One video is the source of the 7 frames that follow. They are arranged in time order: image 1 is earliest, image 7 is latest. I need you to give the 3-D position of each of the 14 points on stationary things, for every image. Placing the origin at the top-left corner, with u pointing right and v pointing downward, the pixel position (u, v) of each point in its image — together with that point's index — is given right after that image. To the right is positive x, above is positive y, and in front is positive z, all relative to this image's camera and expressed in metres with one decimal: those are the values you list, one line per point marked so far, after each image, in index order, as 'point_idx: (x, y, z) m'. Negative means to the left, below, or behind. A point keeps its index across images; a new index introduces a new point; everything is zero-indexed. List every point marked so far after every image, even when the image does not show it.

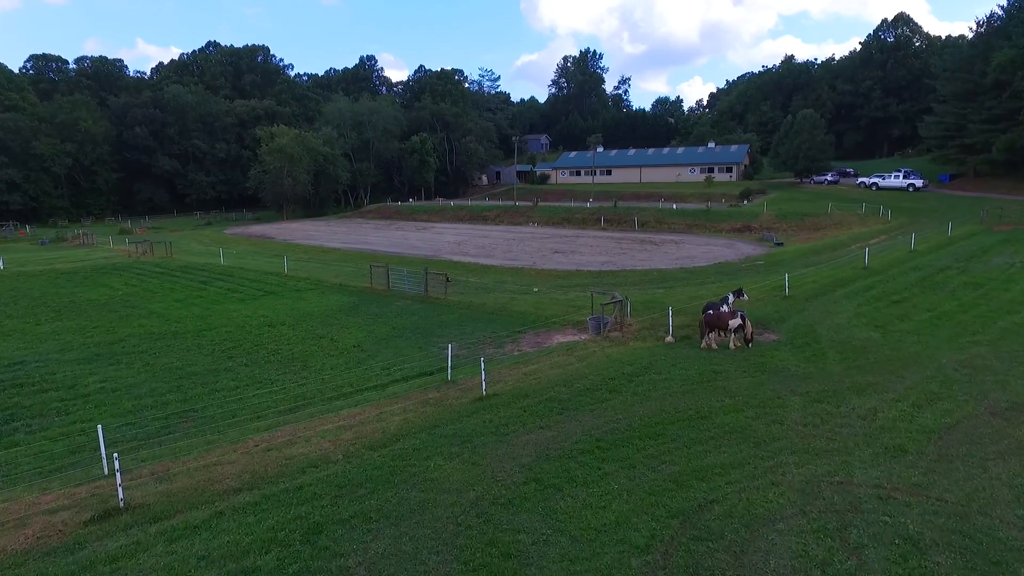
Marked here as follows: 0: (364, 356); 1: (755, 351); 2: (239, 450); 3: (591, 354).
0: (-3.0, -1.4, +14.7) m
1: (+4.7, -1.3, +14.1) m
2: (-3.6, -2.2, +9.6) m
3: (+1.5, -1.3, +14.3) m
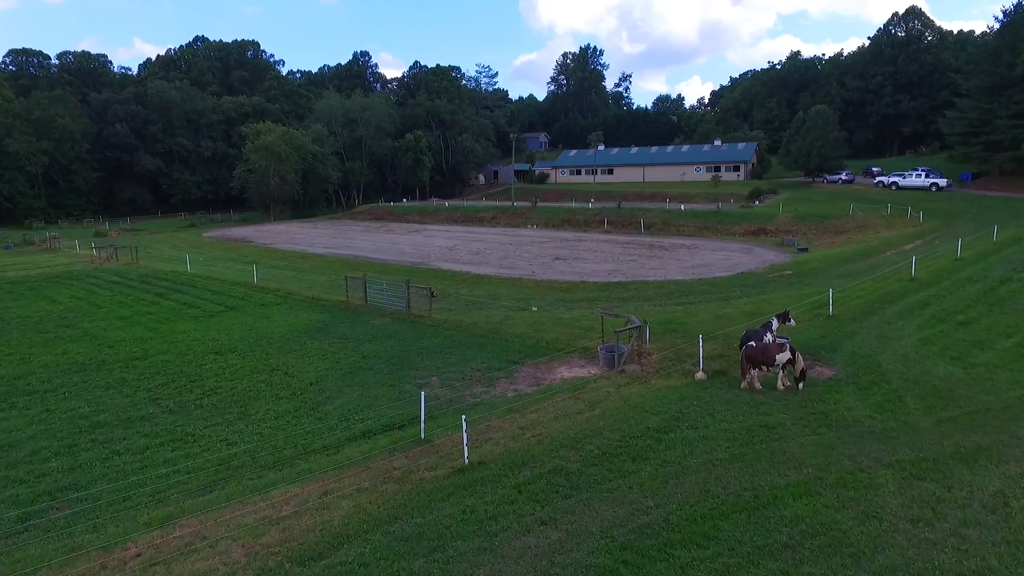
0: (-3.1, -1.8, +11.8) m
1: (+4.6, -1.7, +11.2) m
2: (-3.7, -2.6, +6.7) m
3: (+1.4, -1.7, +11.4) m
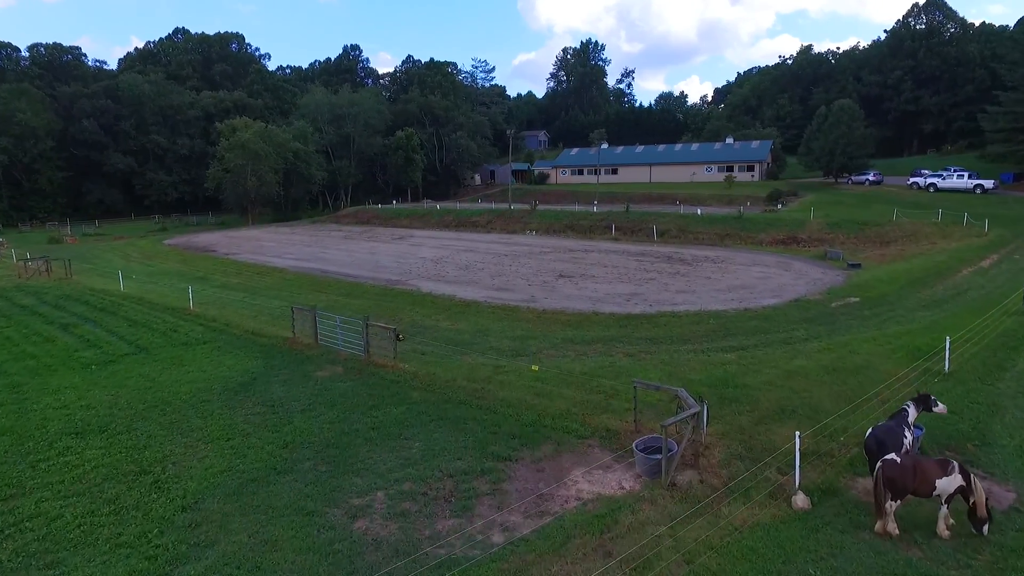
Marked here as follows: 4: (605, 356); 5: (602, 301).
0: (-3.2, -2.6, +7.2) m
1: (+4.5, -2.4, +6.6) m
2: (-3.9, -3.3, +2.1) m
3: (+1.3, -2.5, +6.8) m
4: (+1.8, -1.3, +13.8) m
5: (+2.3, -0.4, +18.7) m
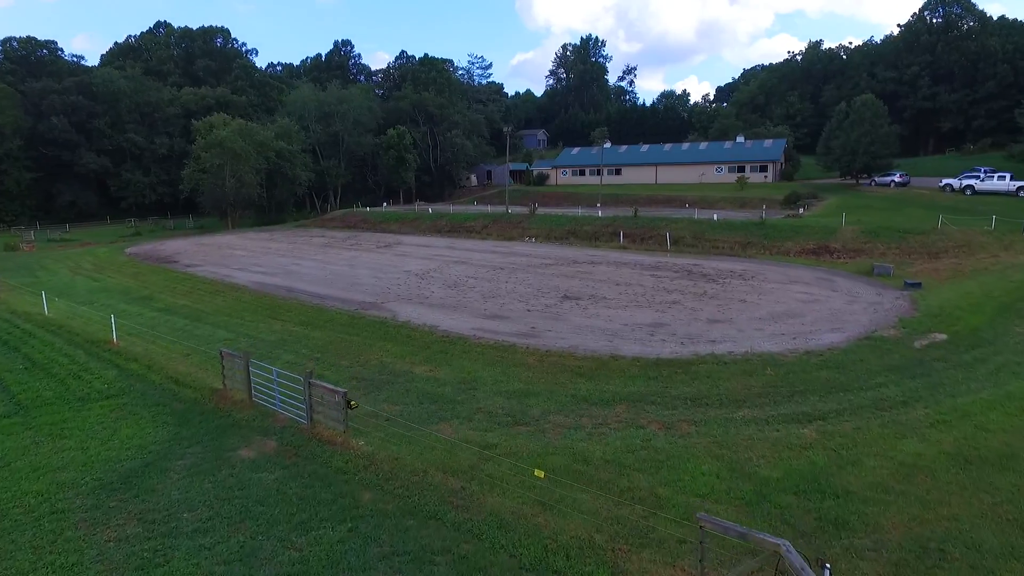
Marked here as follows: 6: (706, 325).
0: (-3.3, -3.2, +3.4) m
1: (+4.4, -3.1, +2.9) m
2: (-3.9, -4.0, -1.6) m
3: (+1.2, -3.2, +3.0) m
4: (+1.7, -2.0, +10.1) m
5: (+2.2, -1.0, +15.0) m
6: (+4.3, -0.8, +16.1) m
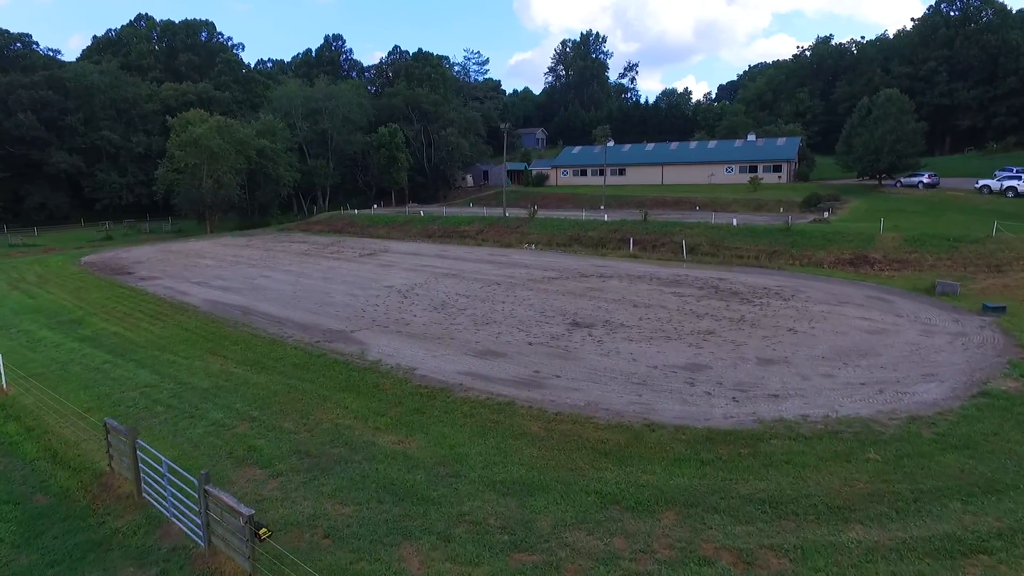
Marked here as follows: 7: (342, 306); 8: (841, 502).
0: (-3.3, -3.8, -0.1) m
1: (+4.4, -3.7, -0.7) m
2: (-3.9, -4.6, -5.2) m
3: (+1.2, -3.7, -0.5) m
4: (+1.7, -2.5, +6.5) m
5: (+2.2, -1.6, +11.5) m
6: (+4.3, -1.4, +12.6) m
7: (-4.7, -0.5, +19.9) m
8: (+3.4, -2.2, +7.6) m
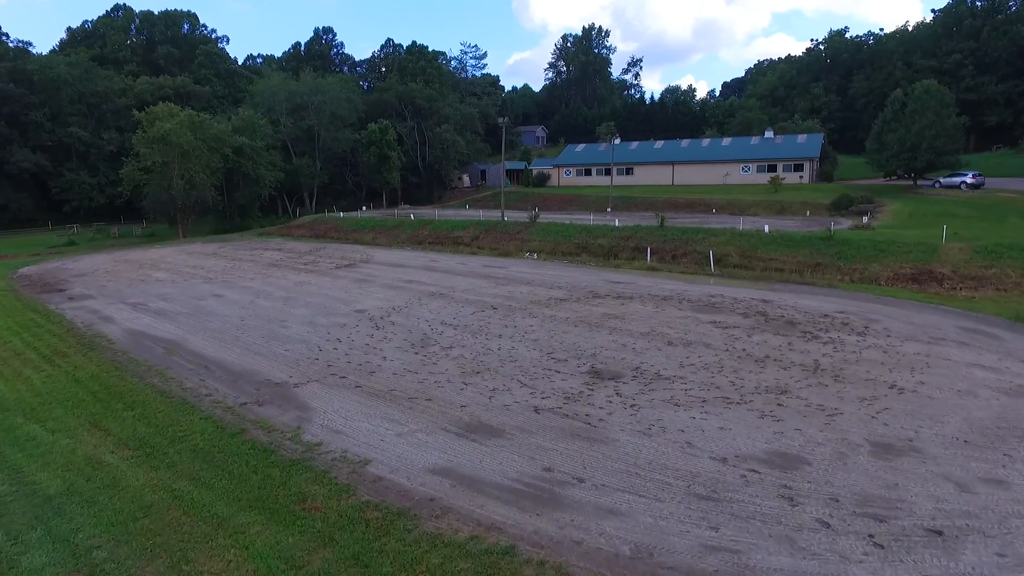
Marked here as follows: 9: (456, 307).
0: (-3.3, -4.5, -4.3) m
1: (+4.5, -4.3, -4.9) m
2: (-3.9, -5.2, -9.4) m
3: (+1.3, -4.4, -4.7) m
4: (+1.7, -3.2, +2.3) m
5: (+2.2, -2.2, +7.2) m
6: (+4.3, -2.0, +8.4) m
7: (-4.7, -1.1, +15.6) m
8: (+3.4, -2.9, +3.3) m
9: (-1.5, -0.5, +19.2) m
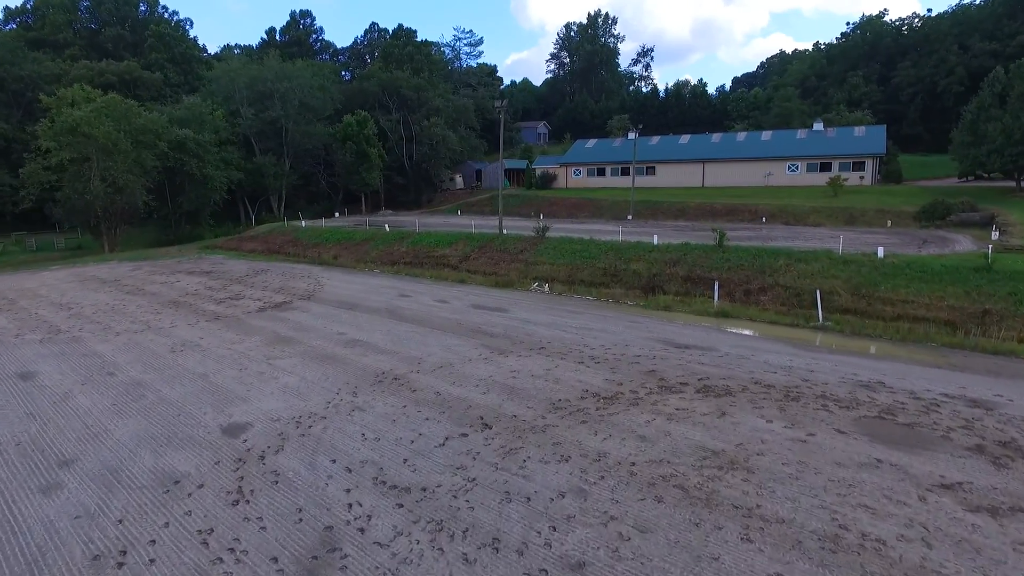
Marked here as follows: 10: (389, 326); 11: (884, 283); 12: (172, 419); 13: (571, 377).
0: (-3.1, -5.8, -13.3) m
1: (+4.6, -5.7, -13.8) m
2: (-3.7, -6.6, -18.3) m
3: (+1.4, -5.8, -13.6) m
4: (+1.8, -4.6, -6.6) m
5: (+2.3, -3.6, -1.7) m
6: (+4.4, -3.4, -0.5) m
7: (-4.6, -2.5, +6.7) m
8: (+3.6, -4.3, -5.6) m
9: (-1.4, -1.9, +10.2) m
10: (-3.0, -0.9, +16.9) m
11: (+9.5, +0.1, +18.0) m
12: (-5.1, -1.9, +10.7) m
13: (+0.9, -1.5, +12.3) m
